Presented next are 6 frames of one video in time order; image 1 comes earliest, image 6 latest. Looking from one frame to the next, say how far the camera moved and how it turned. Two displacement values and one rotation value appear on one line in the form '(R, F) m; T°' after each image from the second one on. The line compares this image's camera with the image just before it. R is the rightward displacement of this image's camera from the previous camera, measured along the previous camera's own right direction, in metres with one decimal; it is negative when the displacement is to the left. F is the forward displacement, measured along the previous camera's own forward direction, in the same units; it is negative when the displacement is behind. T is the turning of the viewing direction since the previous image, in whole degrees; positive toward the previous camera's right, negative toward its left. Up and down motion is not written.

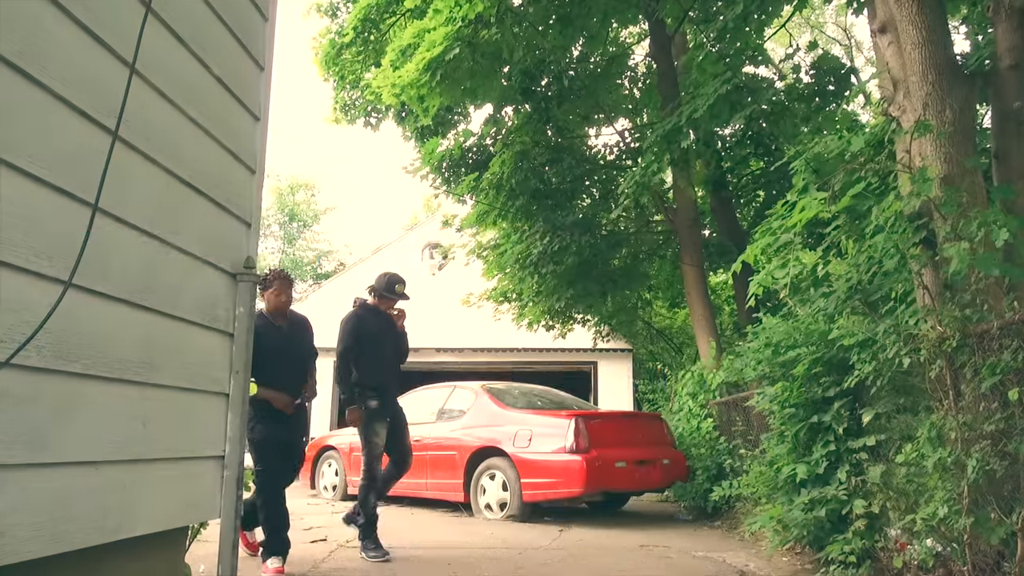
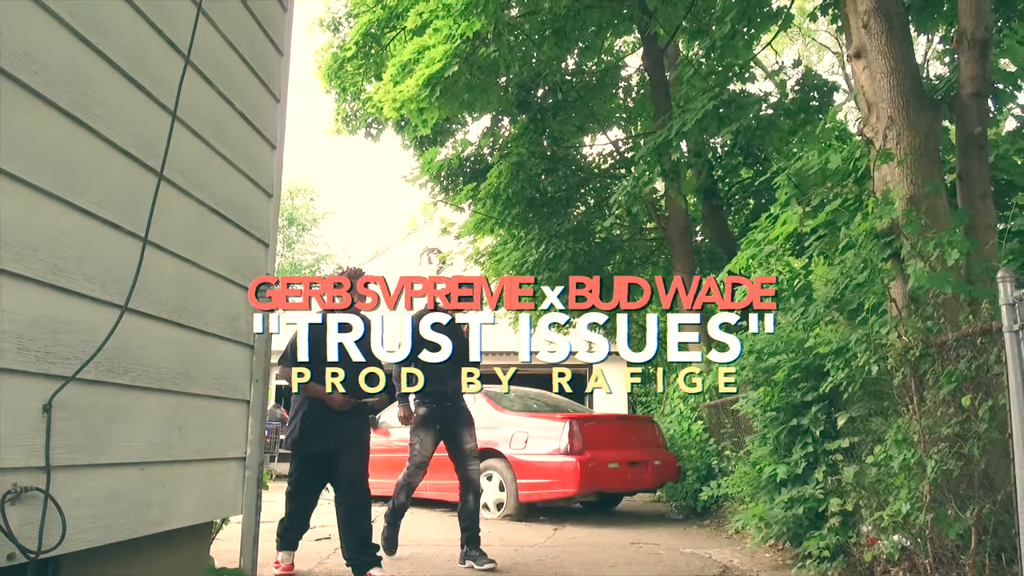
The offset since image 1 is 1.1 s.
(0.0, -0.3) m; 0°
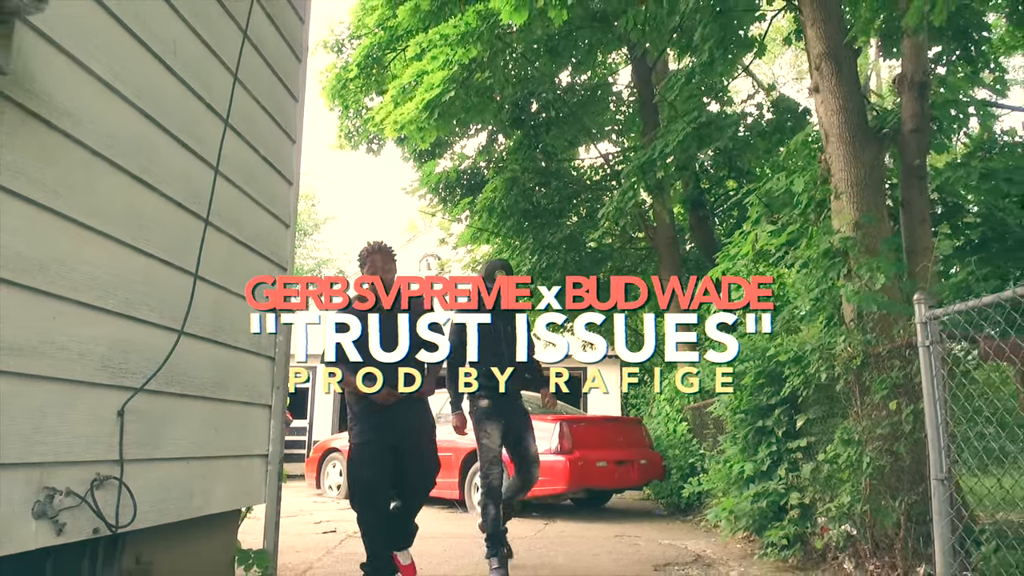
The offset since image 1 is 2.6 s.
(+0.1, -0.5) m; 0°
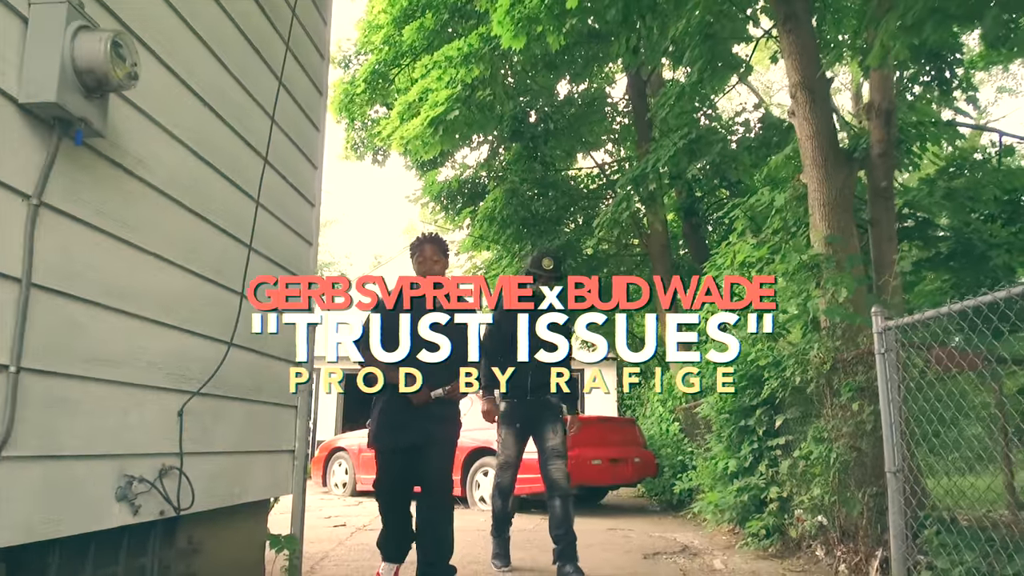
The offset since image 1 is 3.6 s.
(0.0, -0.5) m; 0°
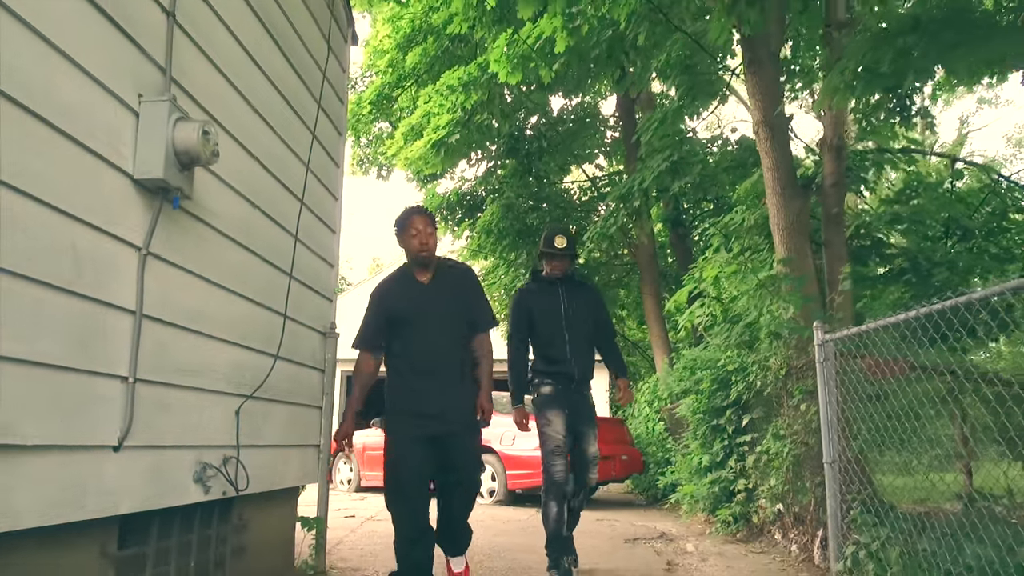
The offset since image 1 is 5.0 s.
(0.0, -0.7) m; 0°
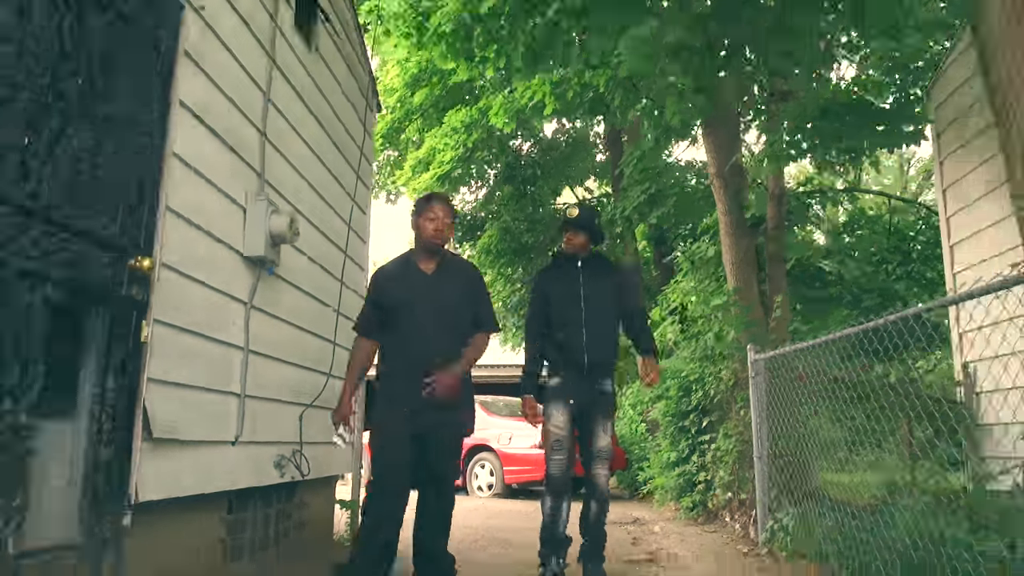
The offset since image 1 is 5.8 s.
(0.0, -1.3) m; 0°
